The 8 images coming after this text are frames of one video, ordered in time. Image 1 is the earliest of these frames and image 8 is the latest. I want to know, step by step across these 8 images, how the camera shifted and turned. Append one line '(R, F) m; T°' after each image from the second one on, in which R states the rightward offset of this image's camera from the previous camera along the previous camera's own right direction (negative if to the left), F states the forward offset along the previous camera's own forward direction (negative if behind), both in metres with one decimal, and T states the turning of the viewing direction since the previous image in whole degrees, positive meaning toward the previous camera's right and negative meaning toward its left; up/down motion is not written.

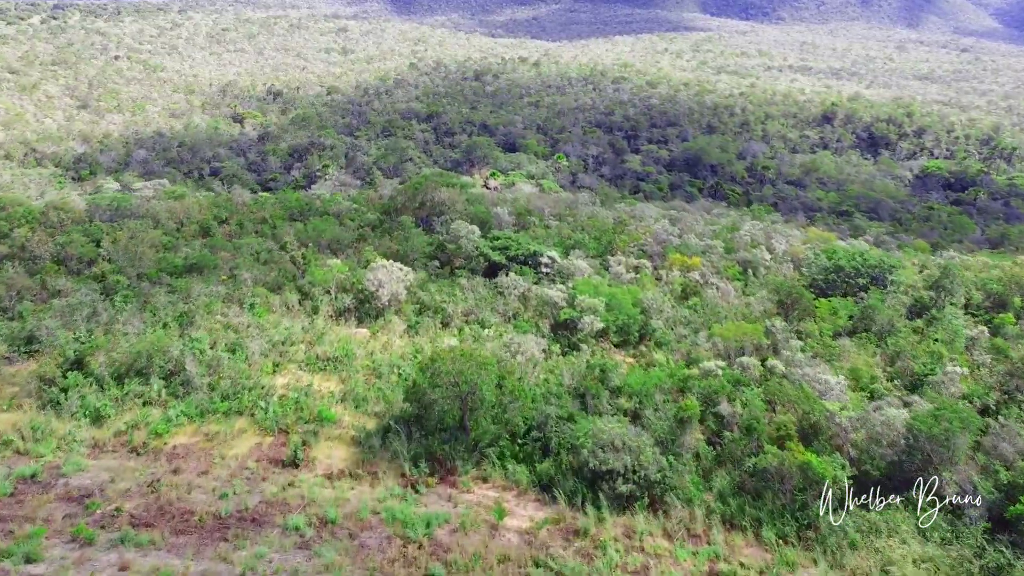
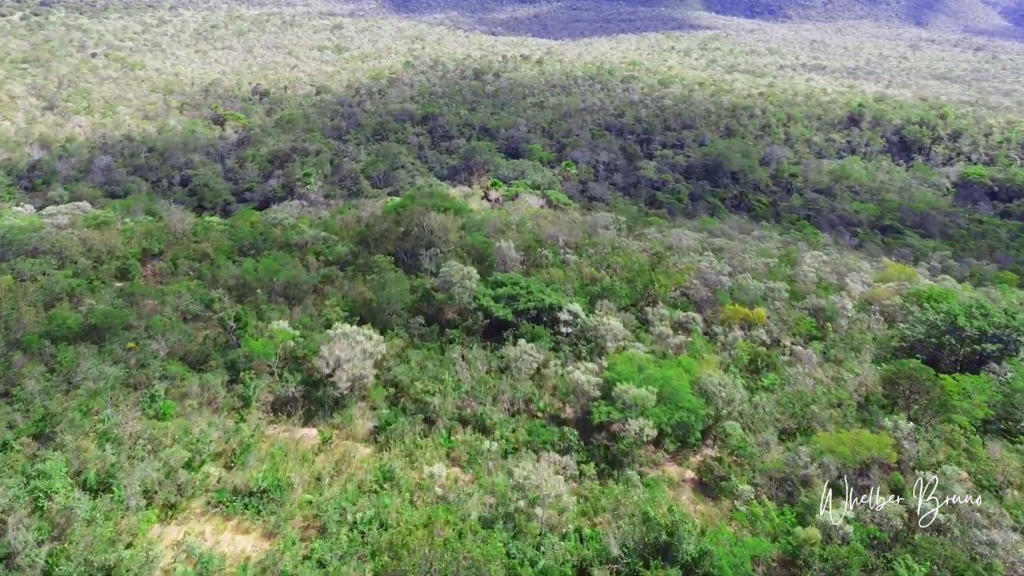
(-0.2, +4.9) m; 0°
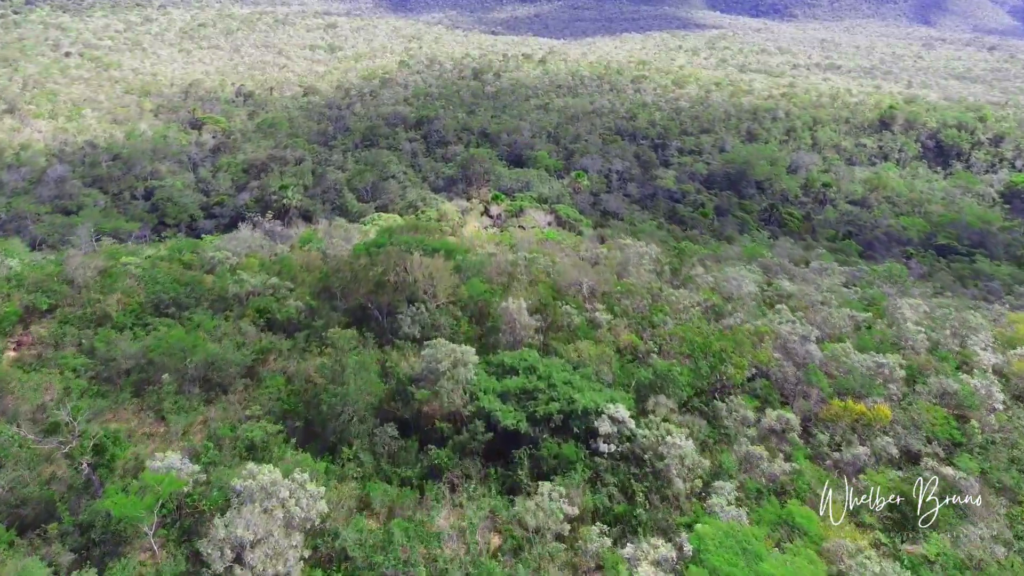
(-0.2, +4.9) m; 0°
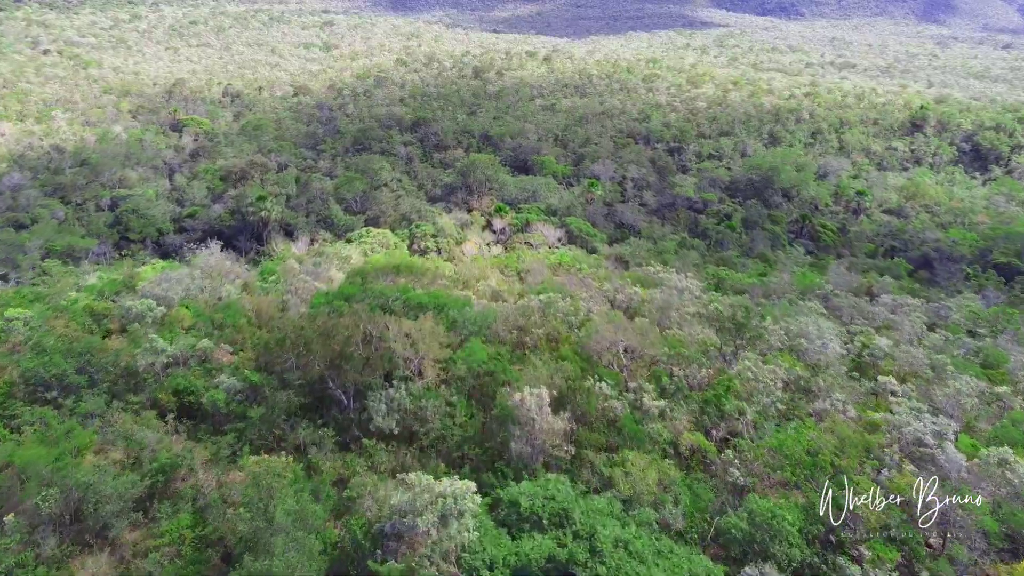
(-0.2, +4.0) m; 0°
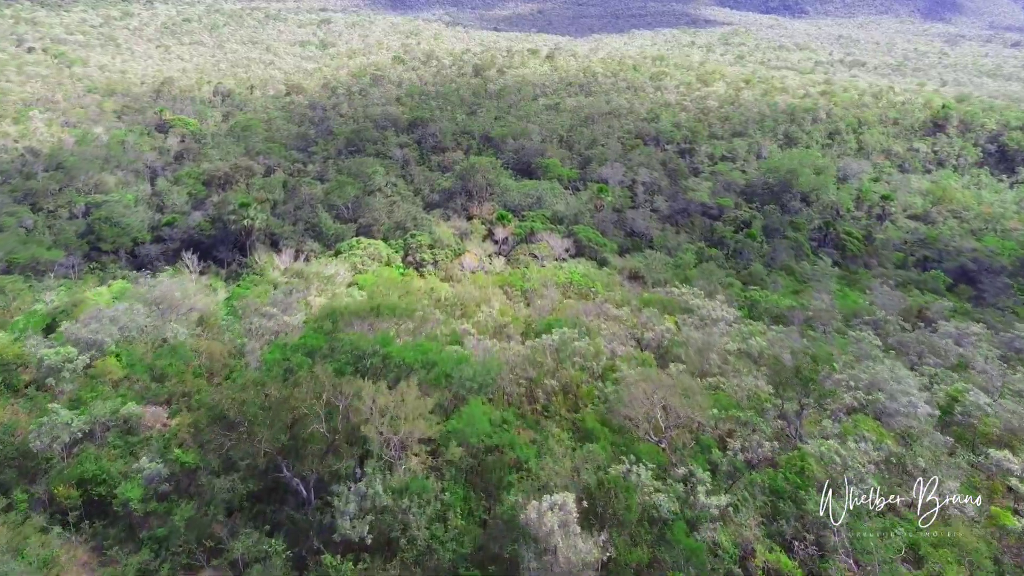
(-0.1, +2.5) m; 0°
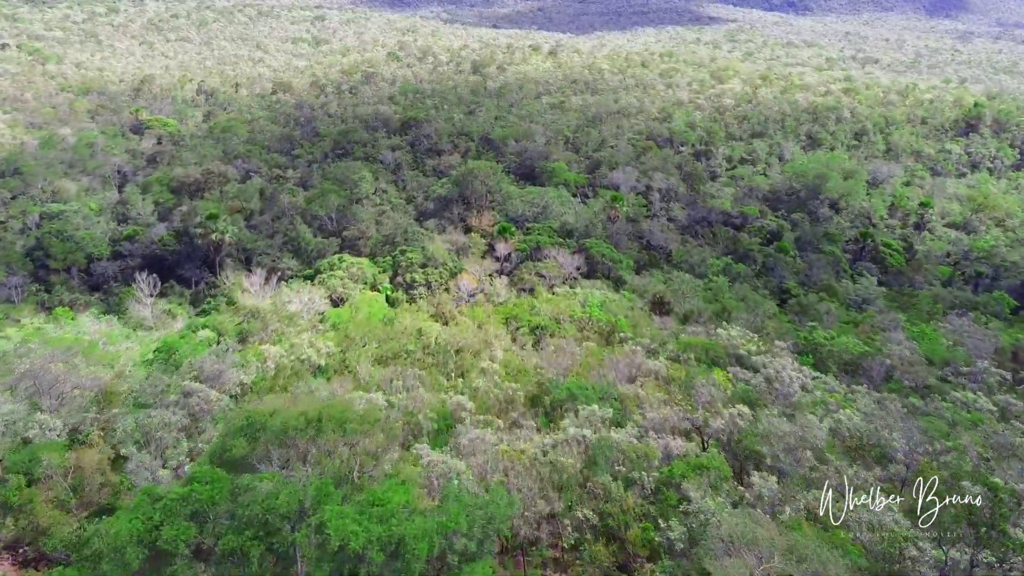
(-0.1, +3.5) m; 0°
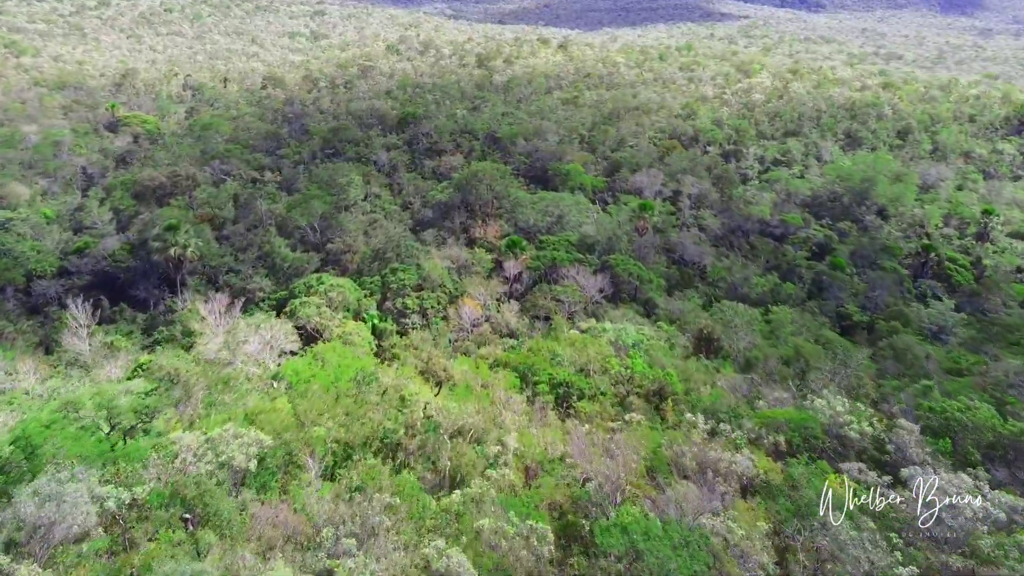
(-0.2, +4.0) m; 0°
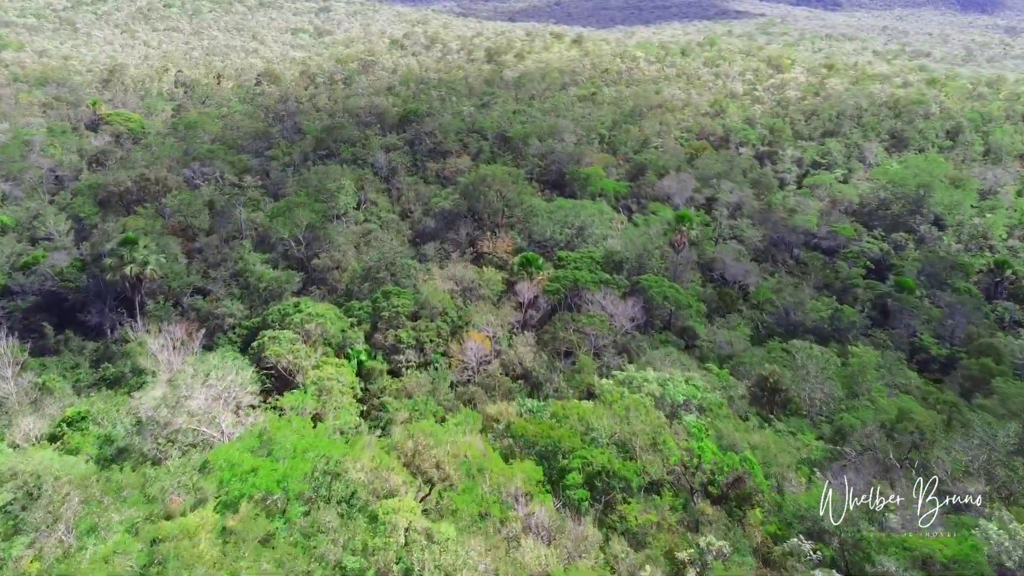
(-0.1, +3.4) m; -1°
